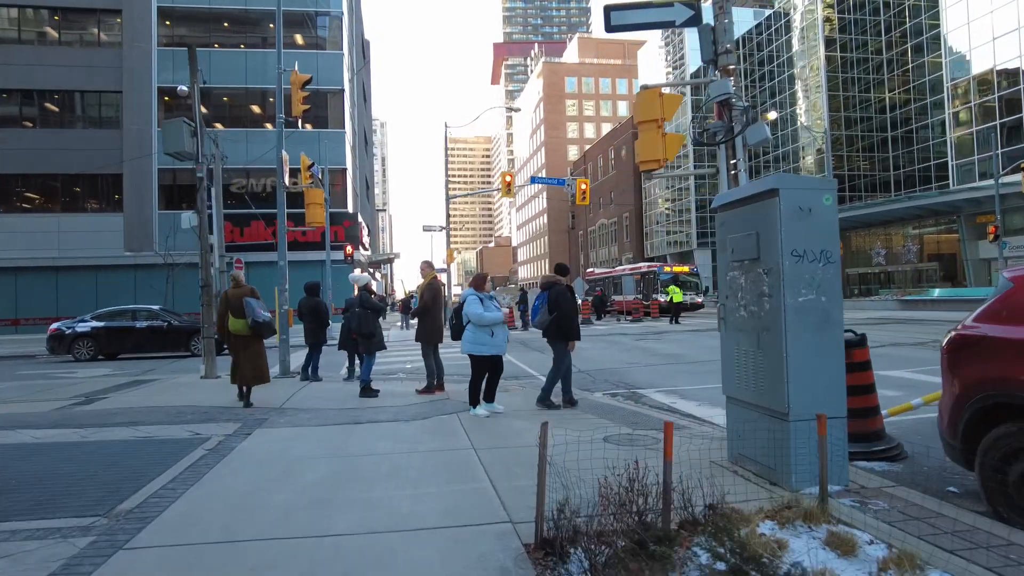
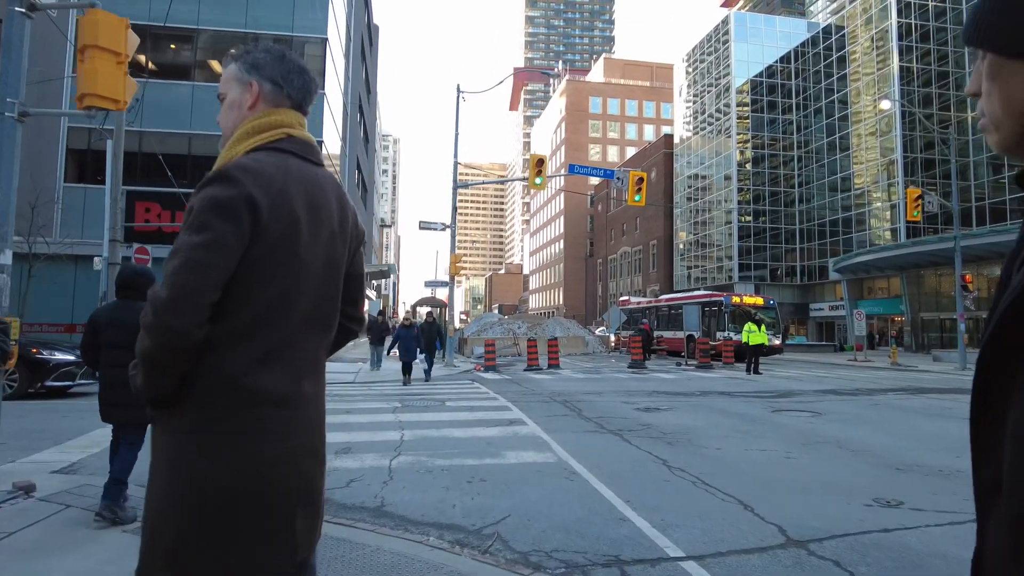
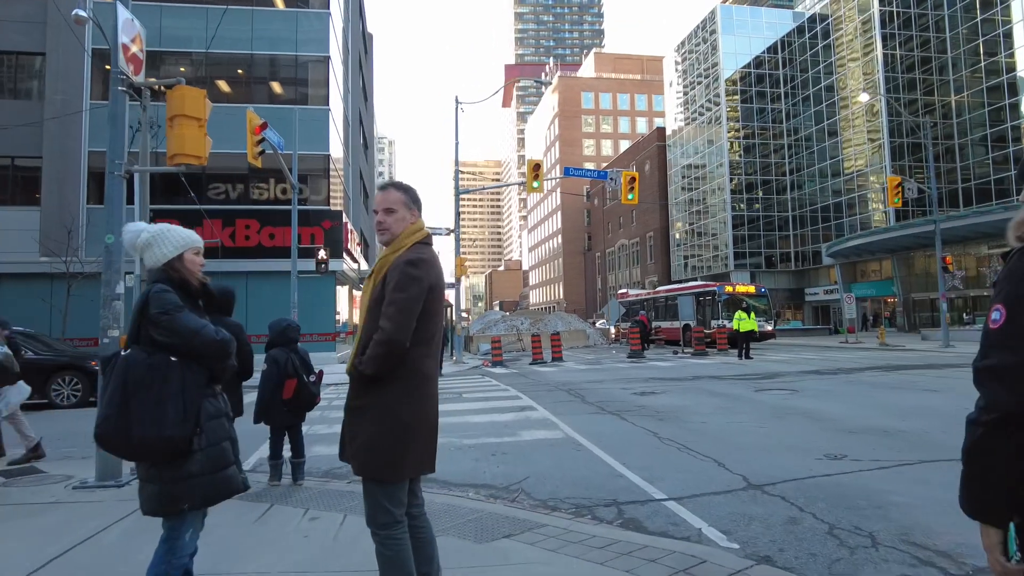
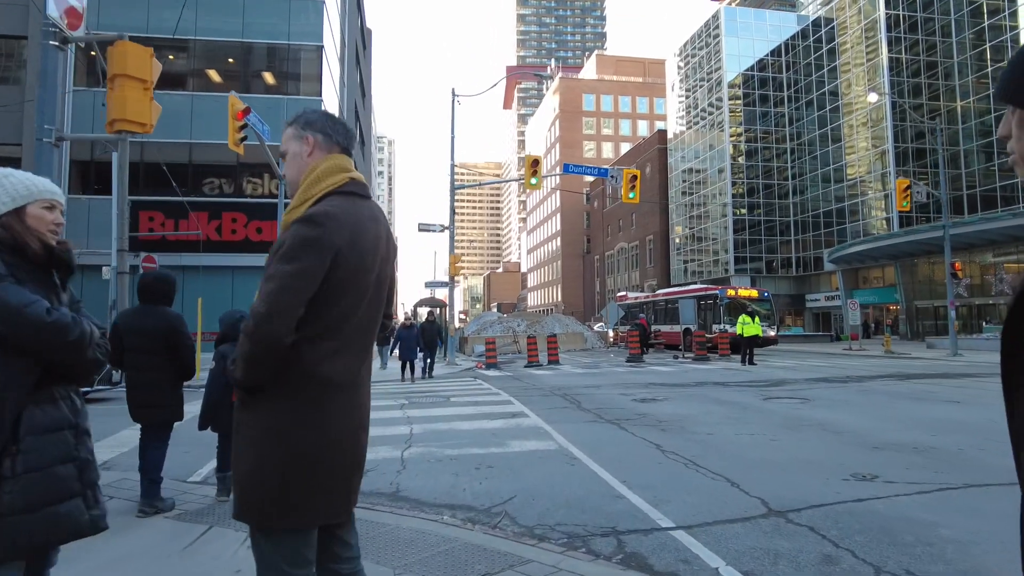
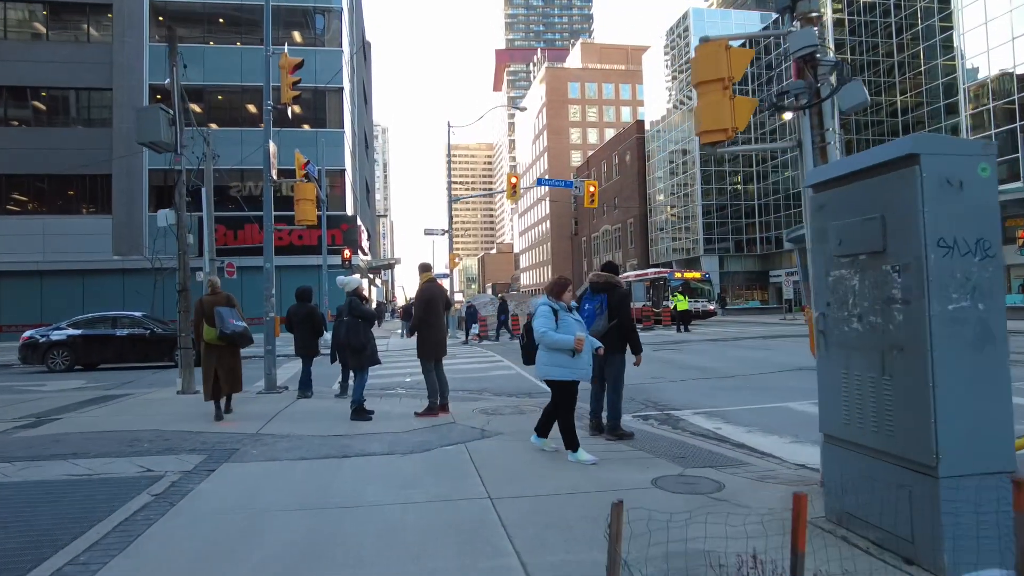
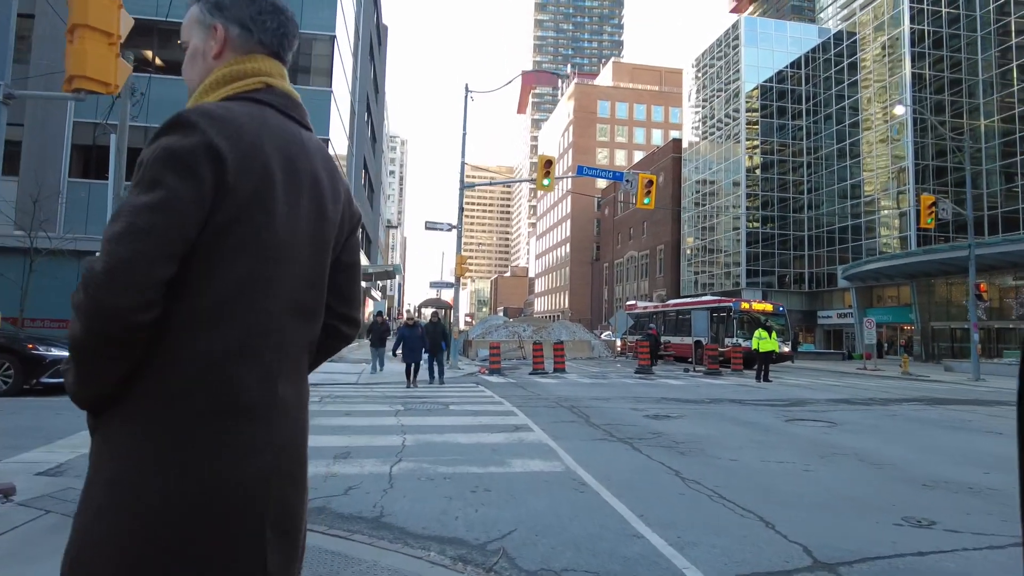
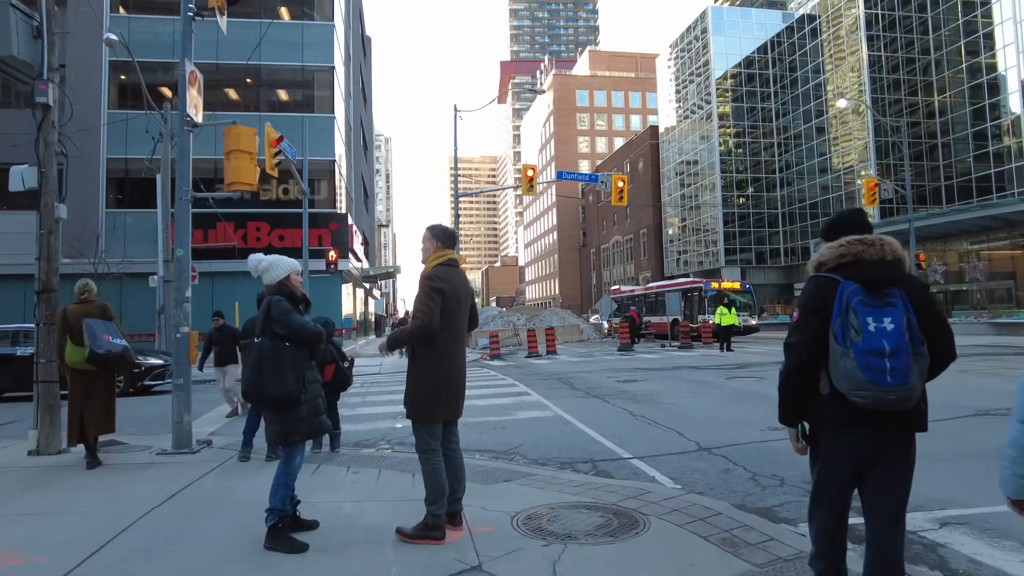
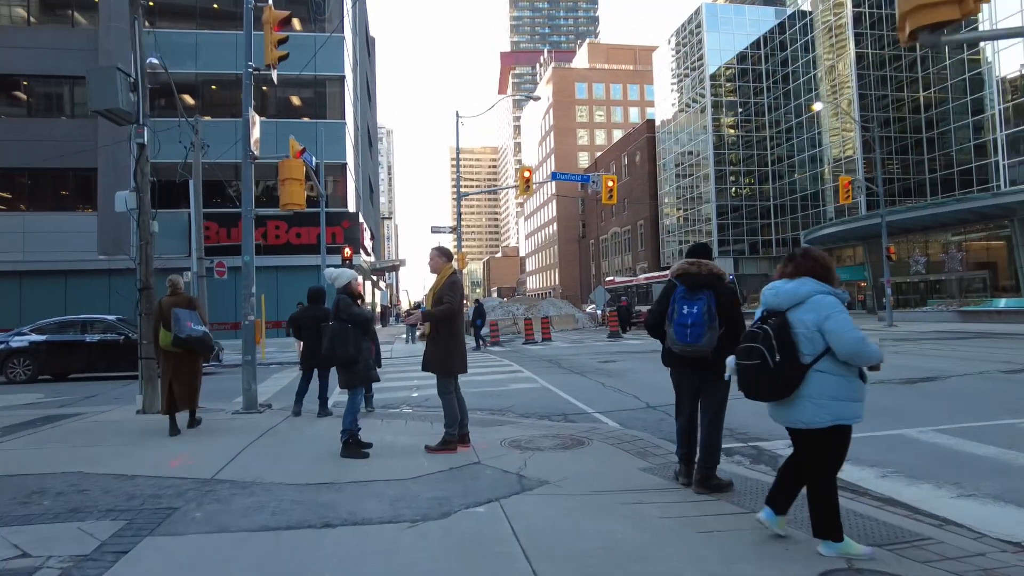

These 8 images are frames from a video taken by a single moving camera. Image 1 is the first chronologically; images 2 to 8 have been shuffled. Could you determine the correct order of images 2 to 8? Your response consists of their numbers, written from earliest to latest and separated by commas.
5, 8, 7, 3, 4, 2, 6
